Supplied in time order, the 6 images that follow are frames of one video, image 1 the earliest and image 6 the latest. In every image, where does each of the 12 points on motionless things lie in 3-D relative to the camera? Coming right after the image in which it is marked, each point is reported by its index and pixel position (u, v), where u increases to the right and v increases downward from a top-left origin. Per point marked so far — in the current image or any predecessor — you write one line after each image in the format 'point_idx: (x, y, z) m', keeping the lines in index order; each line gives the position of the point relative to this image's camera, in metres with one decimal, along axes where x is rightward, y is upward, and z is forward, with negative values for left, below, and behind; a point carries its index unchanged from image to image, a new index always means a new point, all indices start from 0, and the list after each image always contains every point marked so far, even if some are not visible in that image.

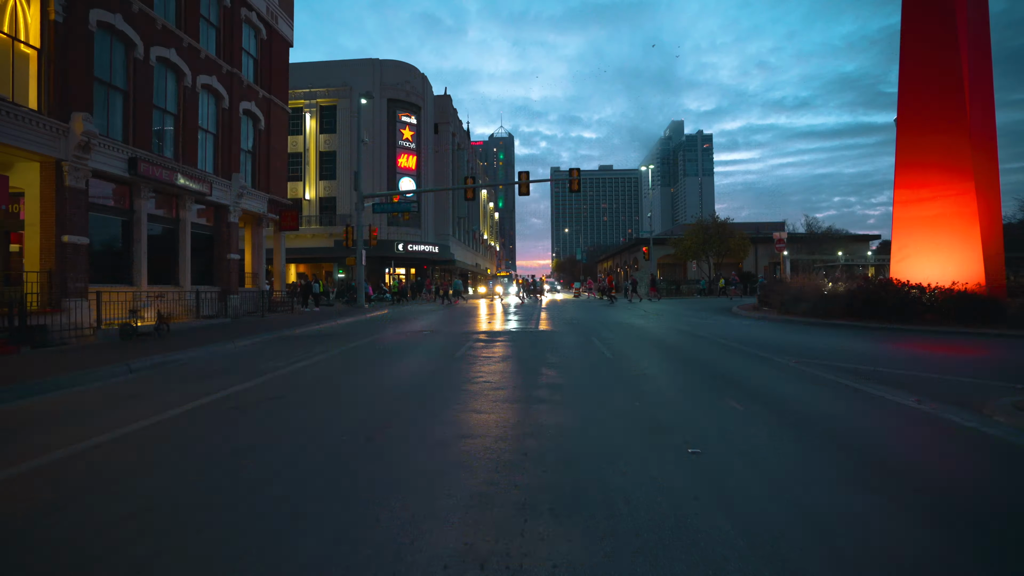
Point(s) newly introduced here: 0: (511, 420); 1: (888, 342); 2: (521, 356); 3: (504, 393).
0: (0.0, -1.5, +6.1) m
1: (+10.0, -1.4, +14.7) m
2: (+0.2, -1.4, +11.0) m
3: (-0.1, -1.4, +7.4) m
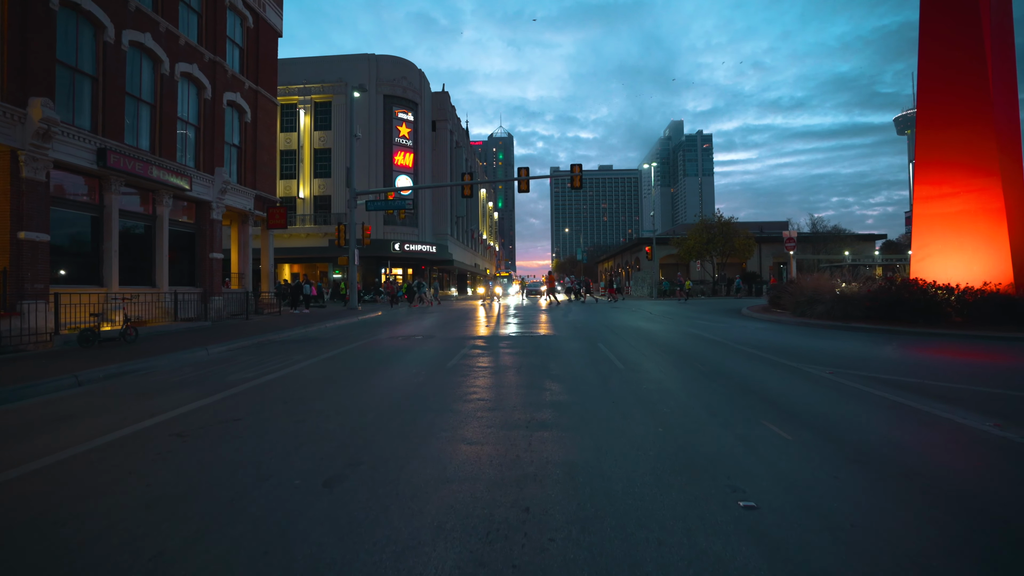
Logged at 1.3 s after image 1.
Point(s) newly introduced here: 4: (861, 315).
0: (0.0, -1.5, +4.9) m
1: (+10.0, -1.5, +13.5) m
2: (+0.2, -1.4, +9.8) m
3: (-0.1, -1.5, +6.3) m
4: (+11.5, -0.9, +18.3) m
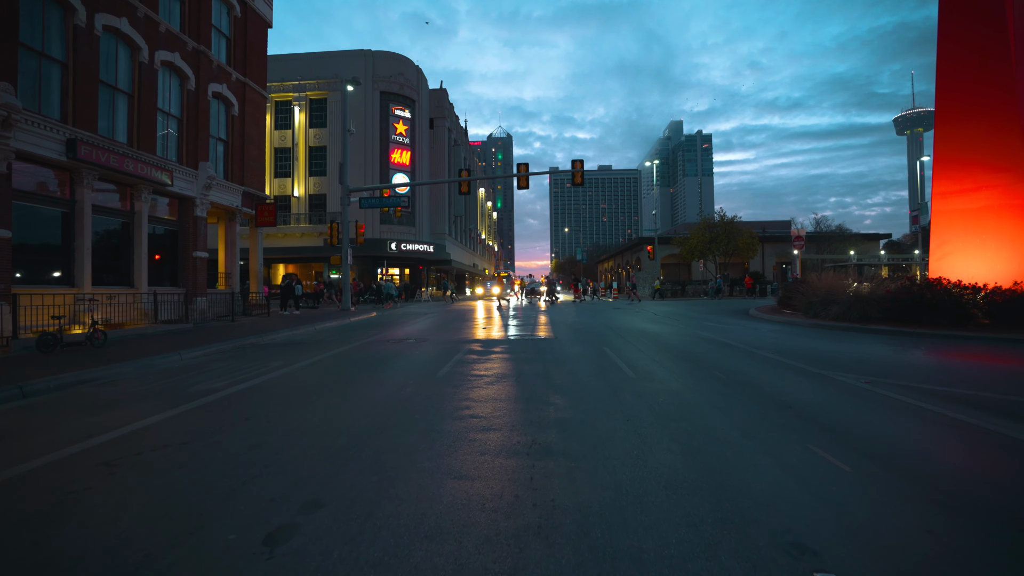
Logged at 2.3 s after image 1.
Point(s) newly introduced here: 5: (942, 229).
0: (0.0, -1.5, +3.9) m
1: (+10.0, -1.5, +12.6) m
2: (+0.2, -1.4, +8.9) m
3: (-0.1, -1.4, +5.3) m
4: (+11.5, -0.9, +17.3) m
5: (+15.5, +2.1, +19.9) m
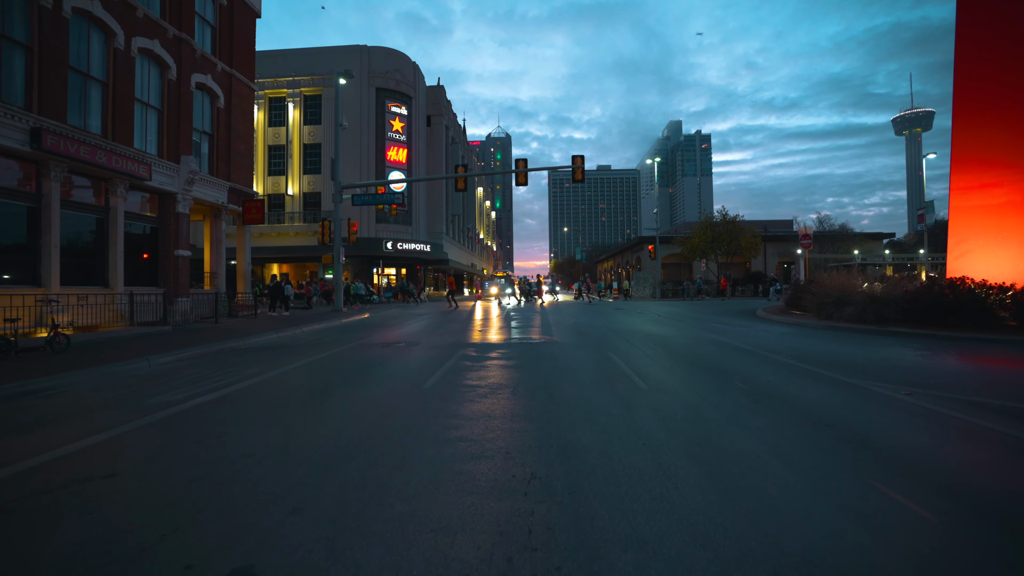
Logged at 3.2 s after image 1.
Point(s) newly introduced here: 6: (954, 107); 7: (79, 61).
0: (-0.1, -1.5, +3.0) m
1: (+9.9, -1.5, +11.7) m
2: (+0.1, -1.4, +7.9) m
3: (-0.1, -1.4, +4.4) m
4: (+11.4, -0.9, +16.4) m
5: (+15.4, +2.1, +19.0) m
6: (+15.0, +6.2, +18.9) m
7: (-11.6, +6.1, +14.8) m
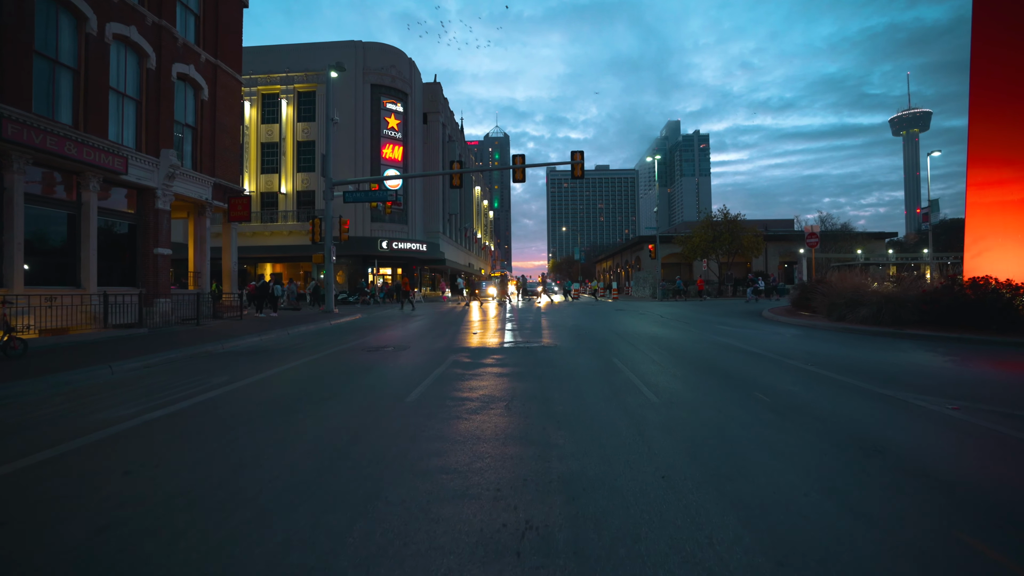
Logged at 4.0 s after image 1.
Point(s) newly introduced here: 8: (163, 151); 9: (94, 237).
0: (-0.1, -1.5, +2.1) m
1: (+9.8, -1.5, +10.8) m
2: (0.0, -1.4, +7.1) m
3: (-0.2, -1.5, +3.5) m
4: (+11.3, -0.9, +15.6) m
5: (+15.3, +2.1, +18.2) m
6: (+14.9, +6.2, +18.1) m
7: (-11.7, +6.1, +13.9) m
8: (-11.3, +4.5, +17.9) m
9: (-11.7, +1.4, +15.5) m
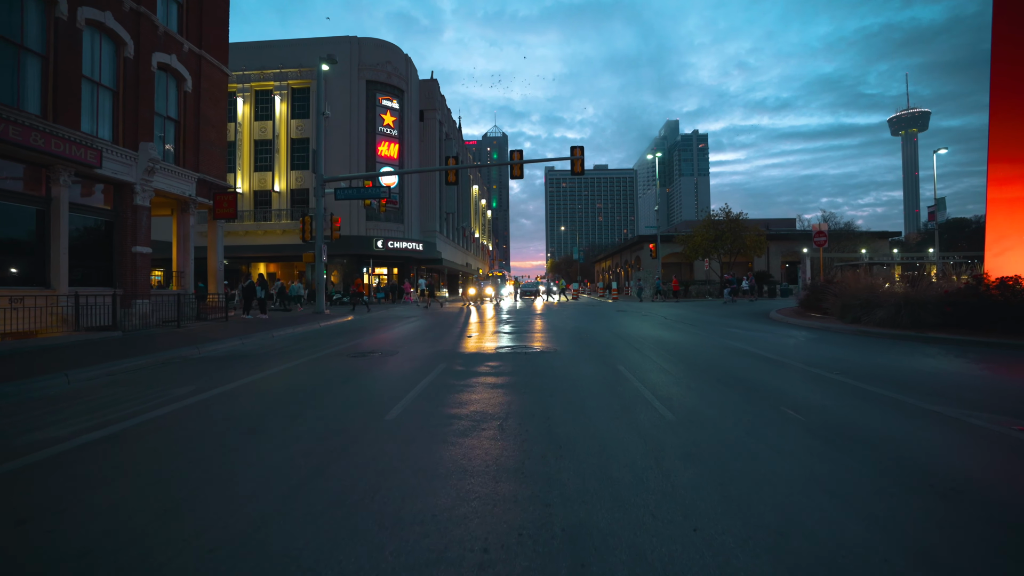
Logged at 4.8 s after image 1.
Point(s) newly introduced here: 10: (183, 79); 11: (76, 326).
0: (-0.2, -1.5, +1.3) m
1: (+9.8, -1.5, +10.0) m
2: (0.0, -1.4, +6.2) m
3: (-0.2, -1.5, +2.6) m
4: (+11.2, -0.9, +14.7) m
5: (+15.2, +2.1, +17.4) m
6: (+14.8, +6.2, +17.2) m
7: (-11.8, +6.1, +13.0) m
8: (-11.4, +4.4, +17.0) m
9: (-11.8, +1.4, +14.6) m
10: (-11.5, +7.3, +19.3) m
11: (-11.1, -1.0, +14.1) m
